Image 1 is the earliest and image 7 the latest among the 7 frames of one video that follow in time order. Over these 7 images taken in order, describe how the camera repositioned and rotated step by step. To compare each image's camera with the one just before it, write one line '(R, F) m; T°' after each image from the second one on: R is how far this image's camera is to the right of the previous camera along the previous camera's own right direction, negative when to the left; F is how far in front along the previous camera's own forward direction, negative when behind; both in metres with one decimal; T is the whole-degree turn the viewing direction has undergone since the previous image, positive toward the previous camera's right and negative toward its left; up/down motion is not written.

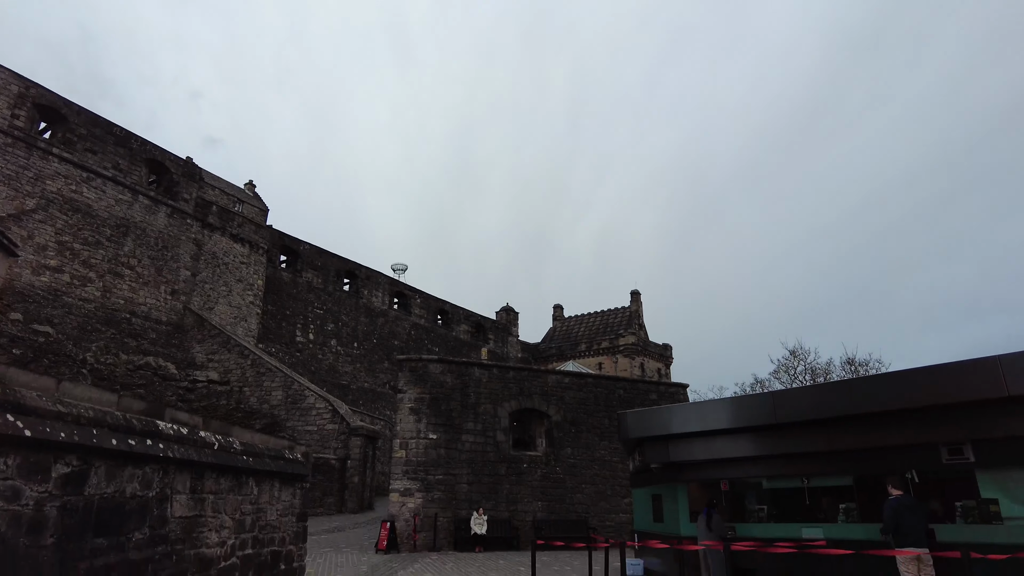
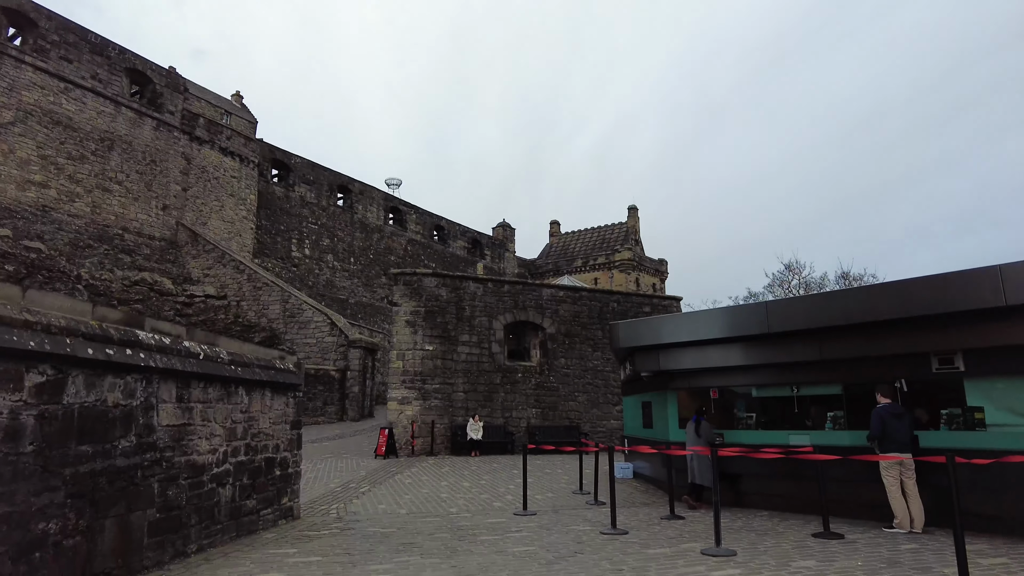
(+0.1, +0.2) m; 0°
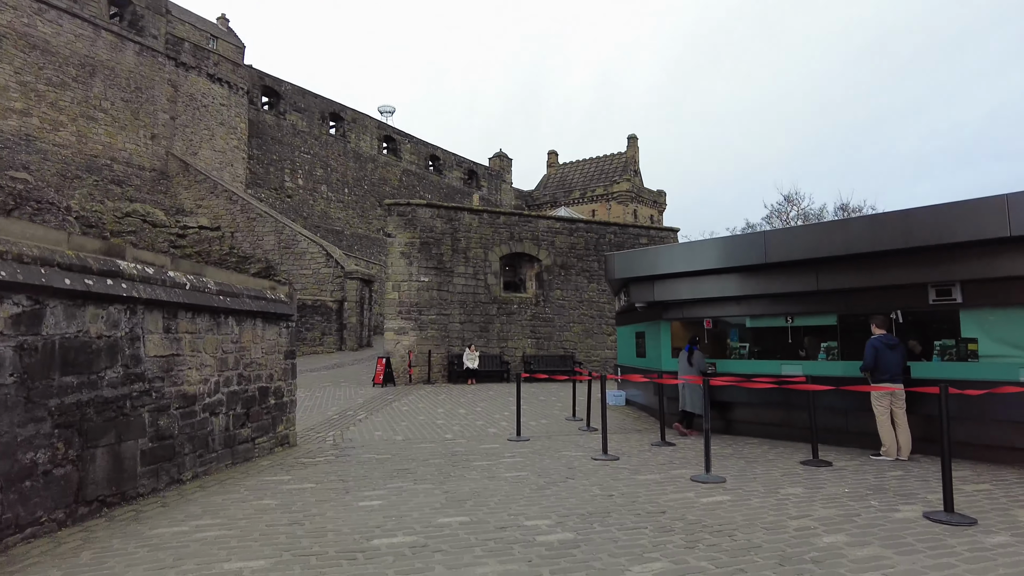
(0.0, +0.1) m; 0°
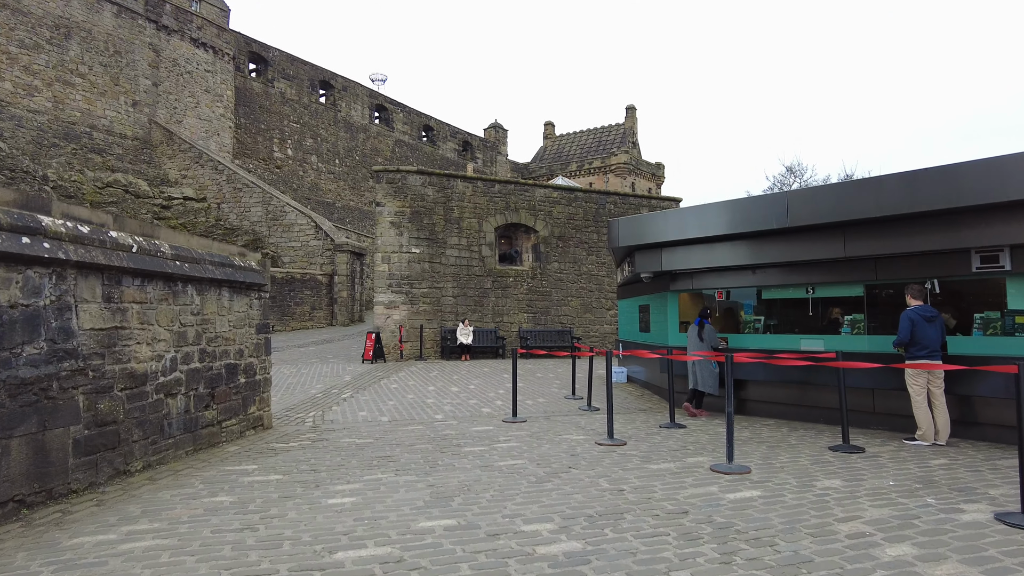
(0.0, +0.7) m; 0°
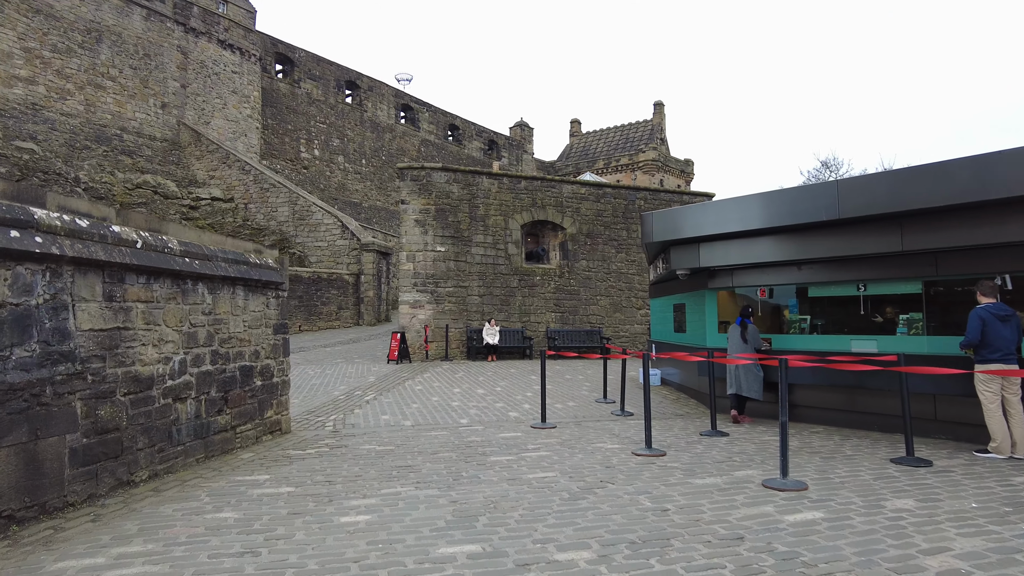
(0.0, +0.4) m; -2°
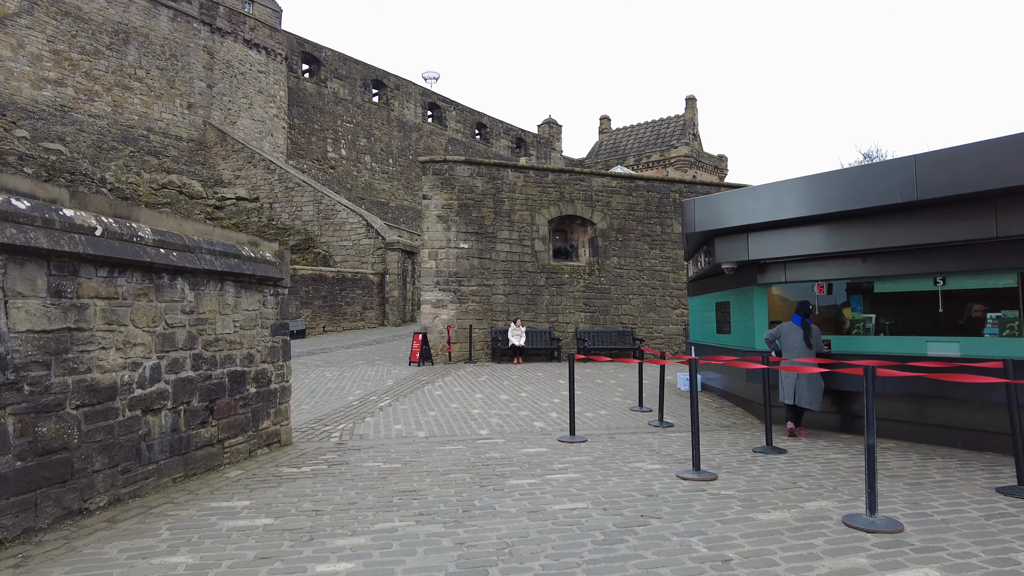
(0.0, +0.7) m; -3°
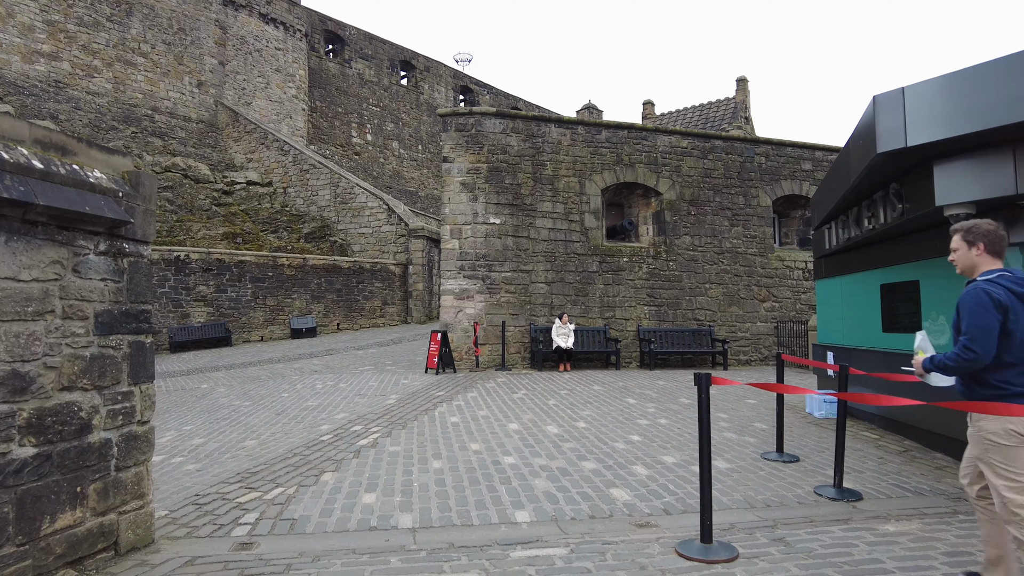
(-0.1, +3.0) m; -3°
